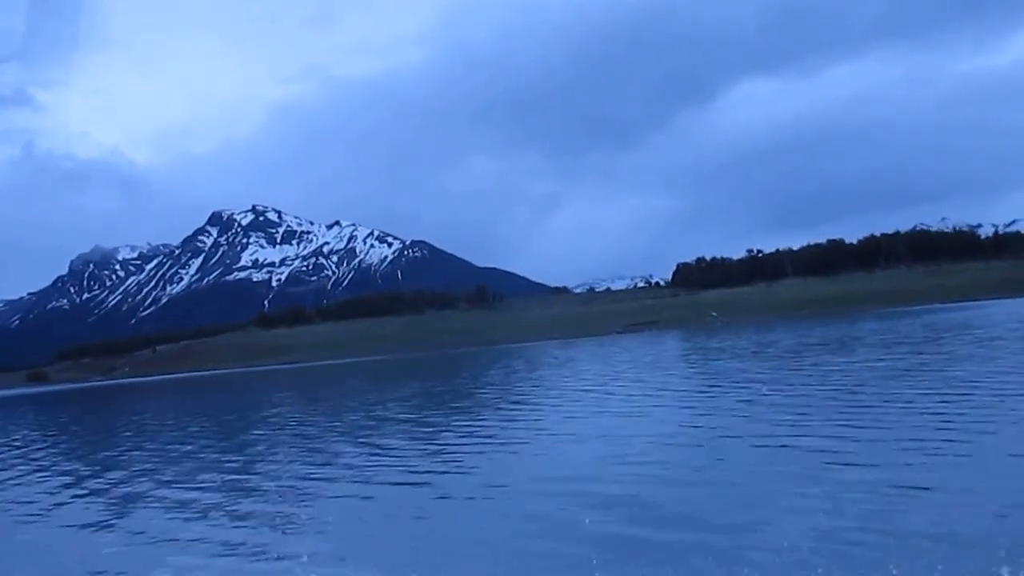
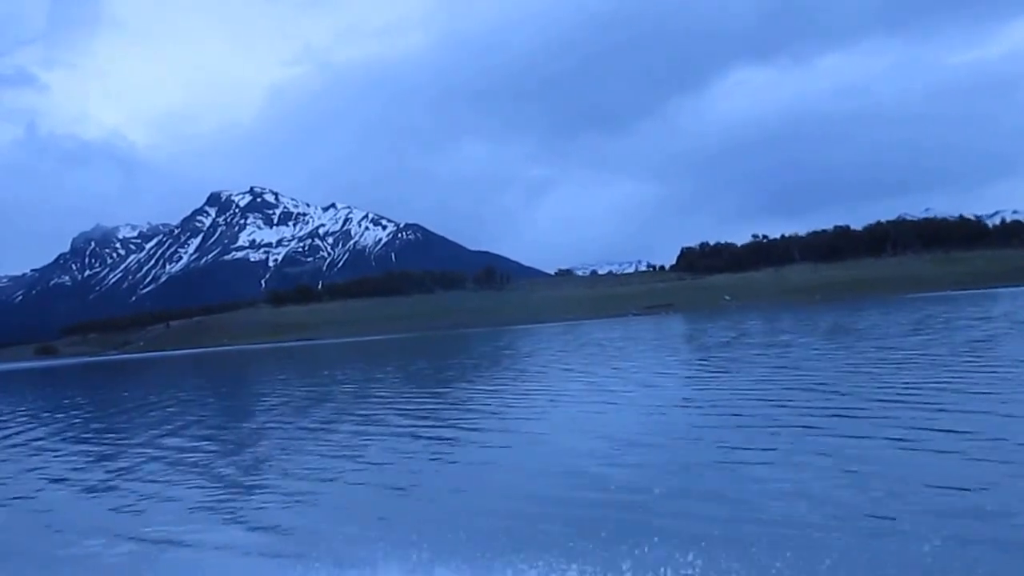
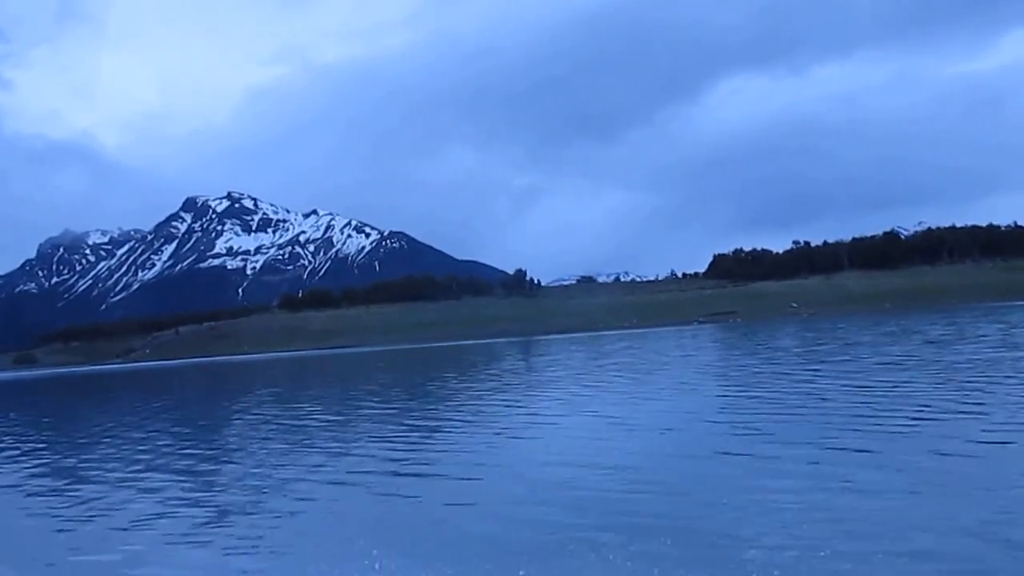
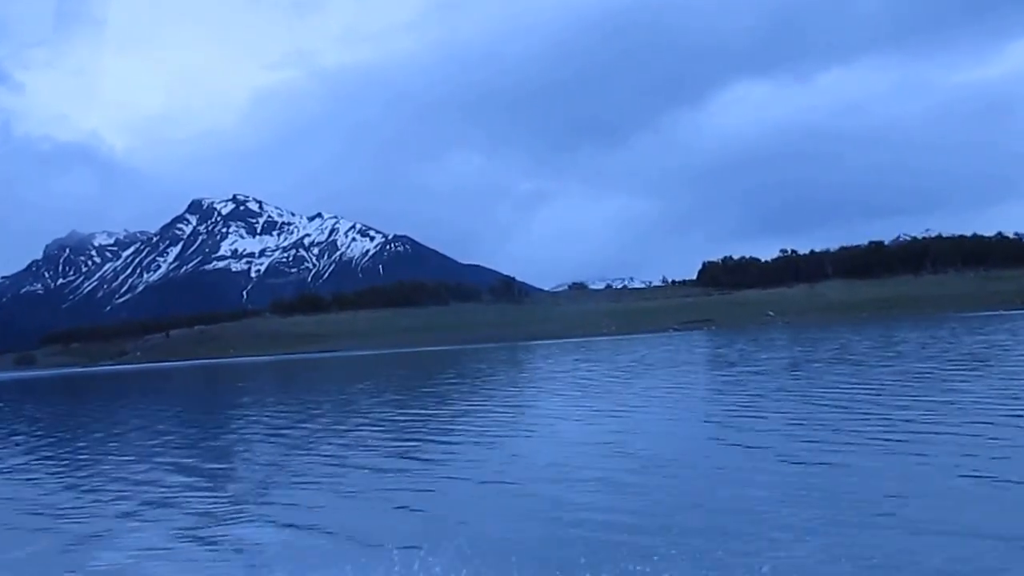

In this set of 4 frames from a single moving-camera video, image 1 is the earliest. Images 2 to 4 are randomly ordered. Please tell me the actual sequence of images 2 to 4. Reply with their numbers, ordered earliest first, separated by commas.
2, 4, 3
